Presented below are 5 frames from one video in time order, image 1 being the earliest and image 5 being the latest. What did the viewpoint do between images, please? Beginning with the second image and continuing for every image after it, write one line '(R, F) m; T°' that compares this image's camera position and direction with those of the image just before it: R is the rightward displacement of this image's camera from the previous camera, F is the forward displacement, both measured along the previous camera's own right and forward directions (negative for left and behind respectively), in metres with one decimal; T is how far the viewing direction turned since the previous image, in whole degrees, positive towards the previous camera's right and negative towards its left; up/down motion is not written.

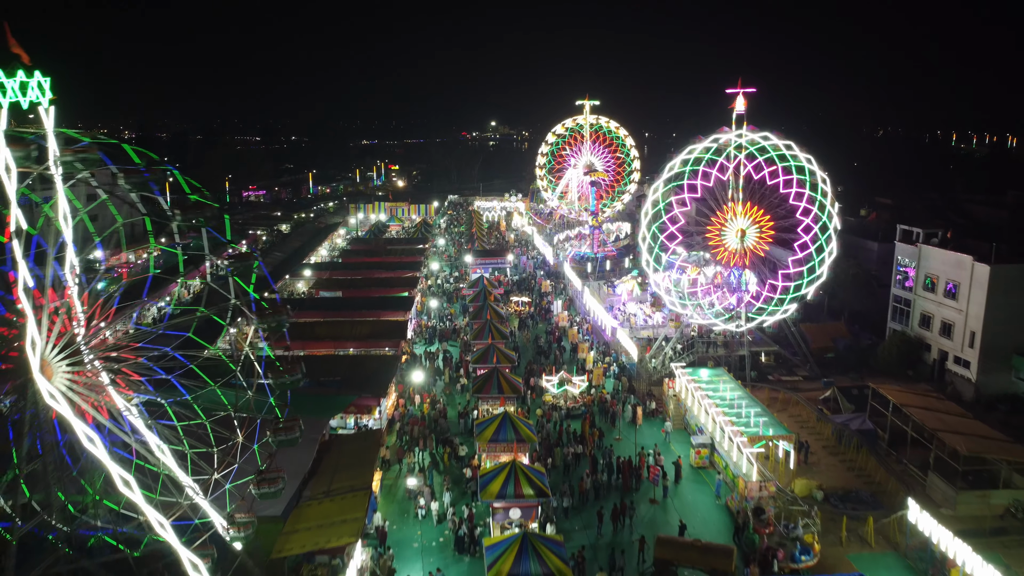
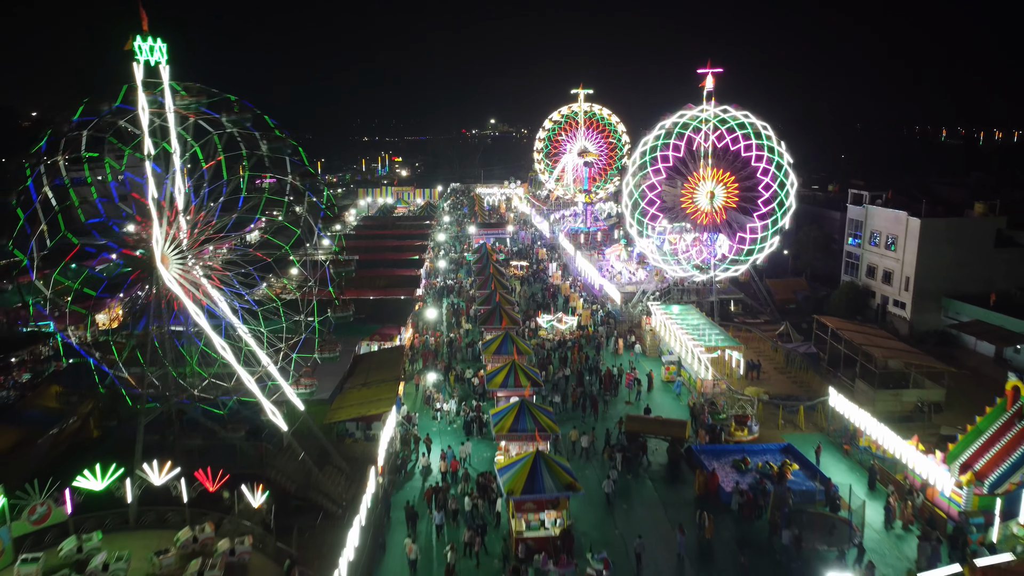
(0.0, -3.3) m; 0°
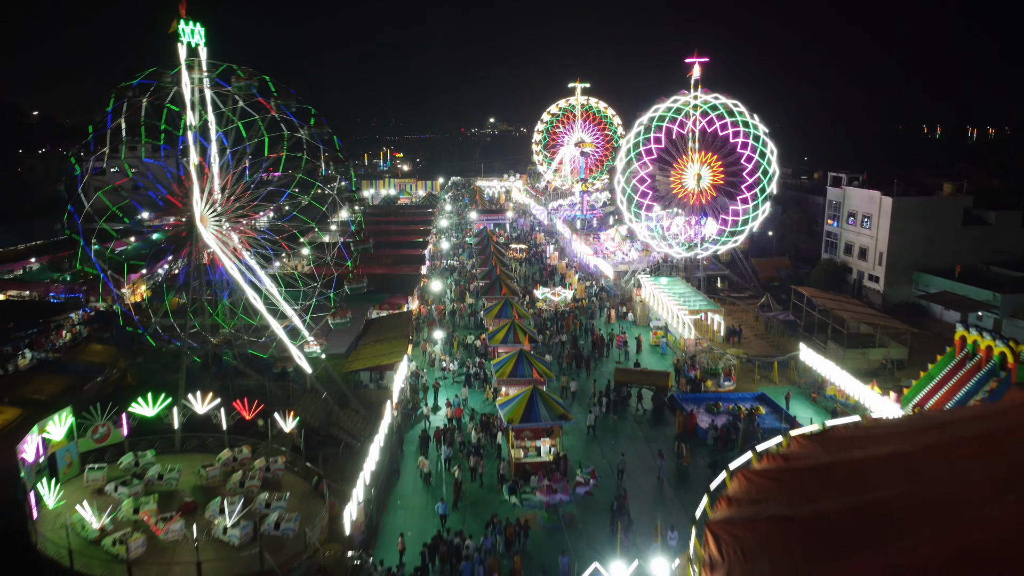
(0.0, -1.6) m; 0°
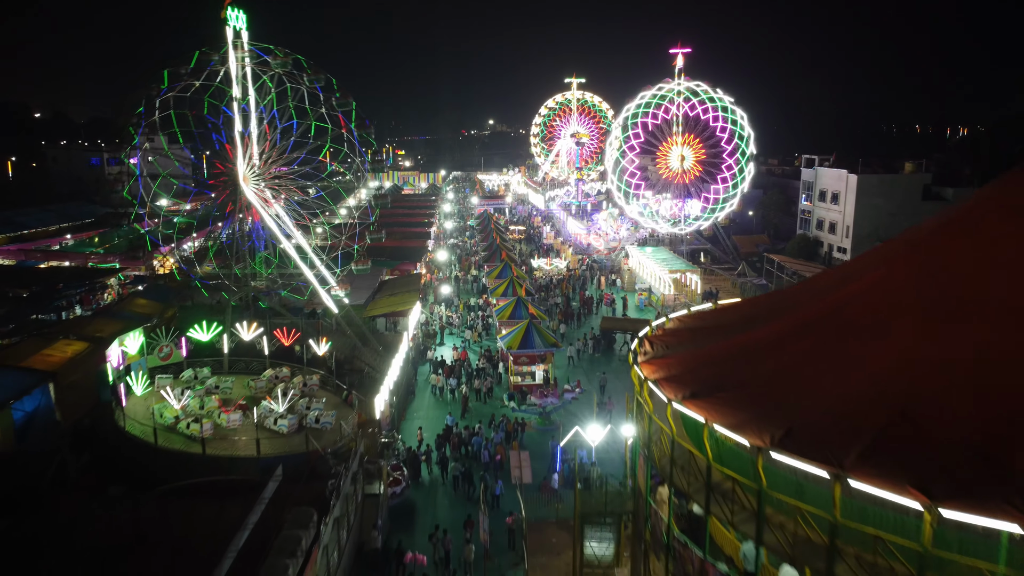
(0.0, -2.4) m; 0°
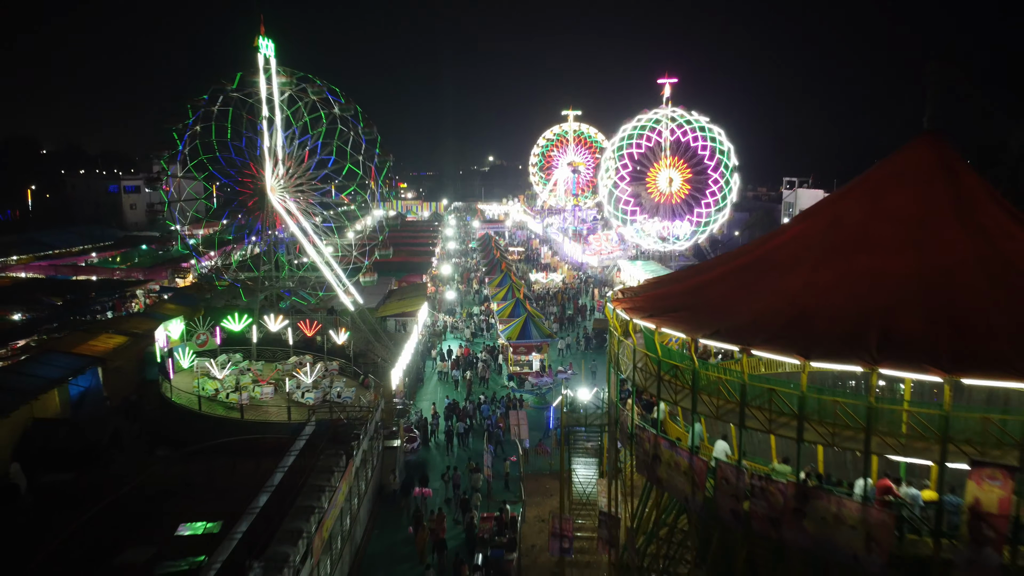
(0.0, -1.8) m; 0°
